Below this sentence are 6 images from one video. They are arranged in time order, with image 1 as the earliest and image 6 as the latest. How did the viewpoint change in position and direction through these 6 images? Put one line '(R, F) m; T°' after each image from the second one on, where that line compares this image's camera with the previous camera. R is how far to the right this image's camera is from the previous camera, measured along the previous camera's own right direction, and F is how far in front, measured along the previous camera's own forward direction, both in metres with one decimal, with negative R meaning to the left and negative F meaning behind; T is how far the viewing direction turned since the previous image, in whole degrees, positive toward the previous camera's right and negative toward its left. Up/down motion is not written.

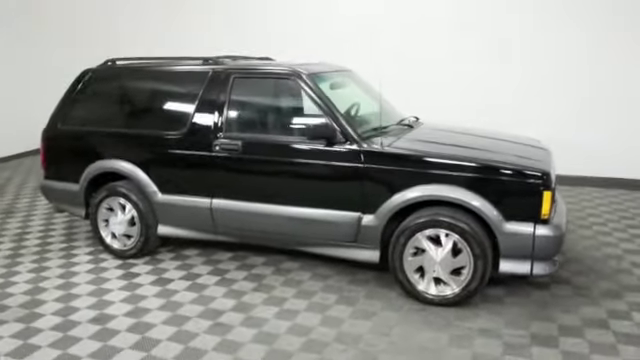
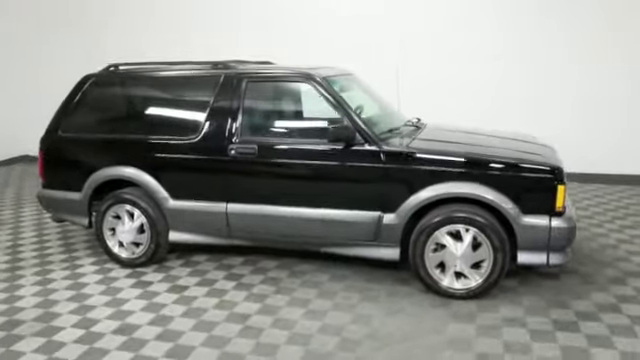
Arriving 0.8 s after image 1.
(-0.5, 0.0) m; +5°
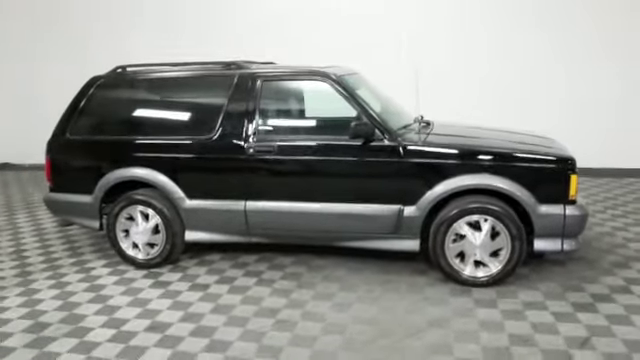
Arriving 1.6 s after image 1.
(-0.4, -0.1) m; +4°
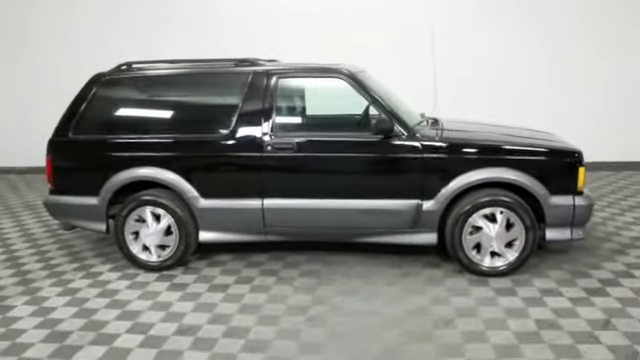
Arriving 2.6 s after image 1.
(-0.6, 0.0) m; +6°
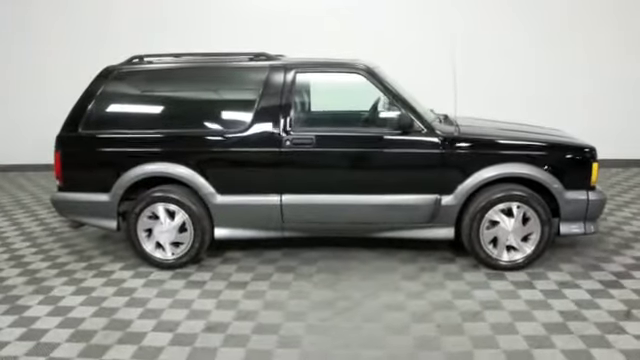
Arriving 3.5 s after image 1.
(-0.4, 0.0) m; +4°
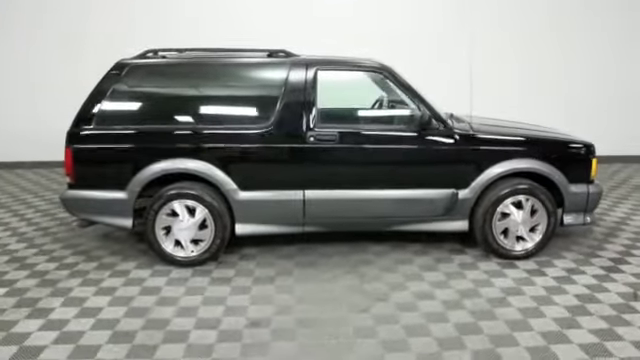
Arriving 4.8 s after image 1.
(-0.7, 0.0) m; +7°
